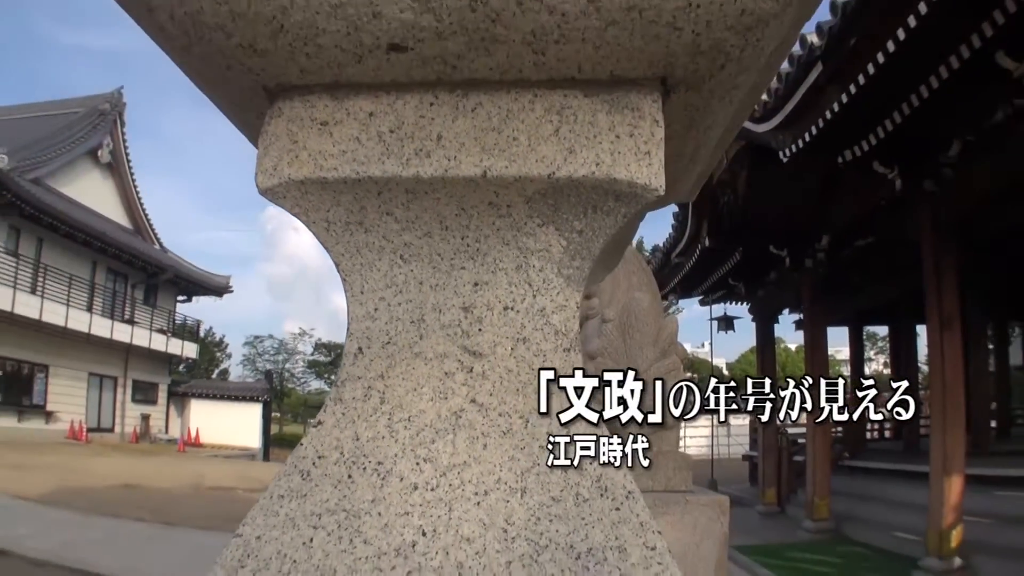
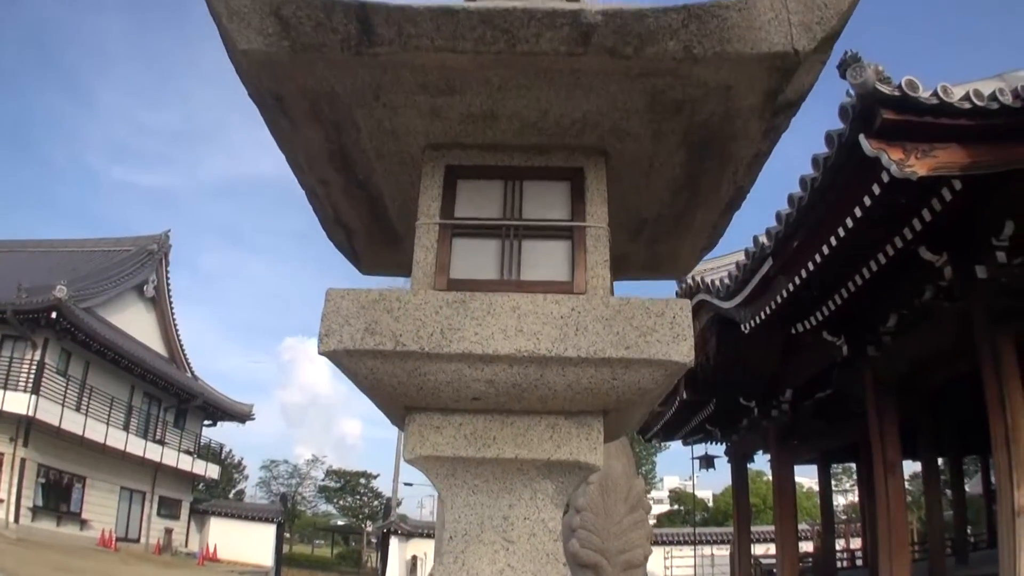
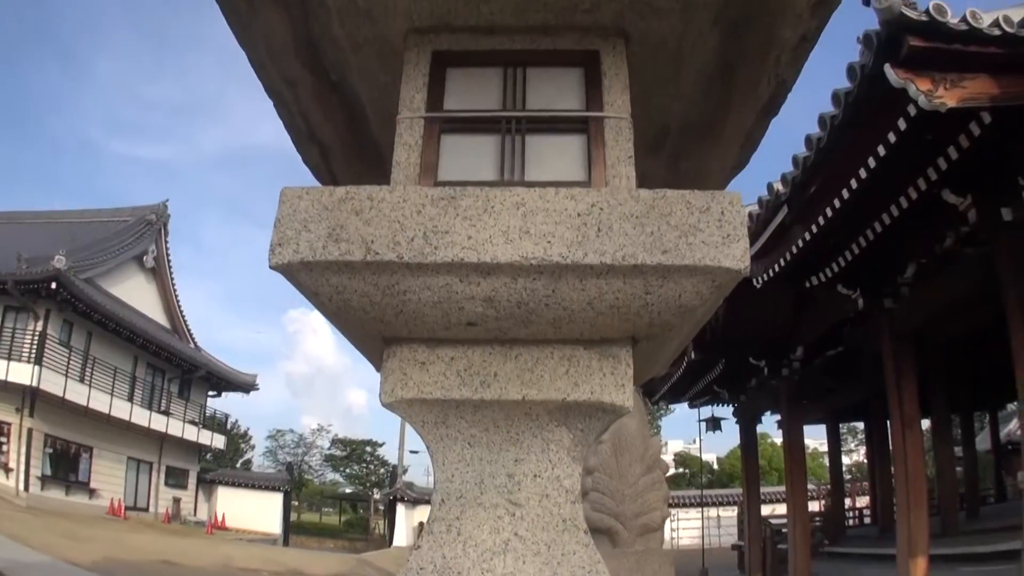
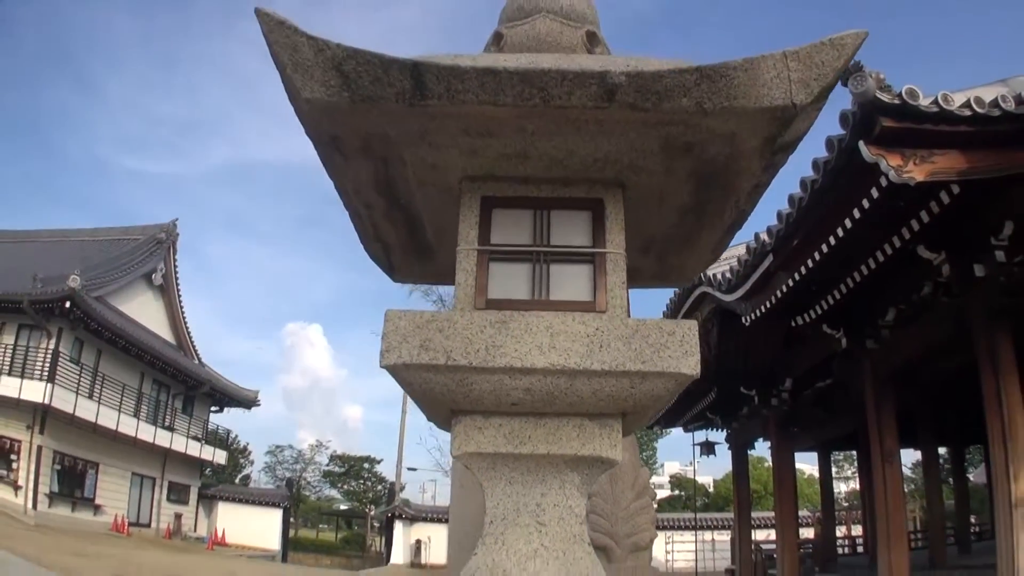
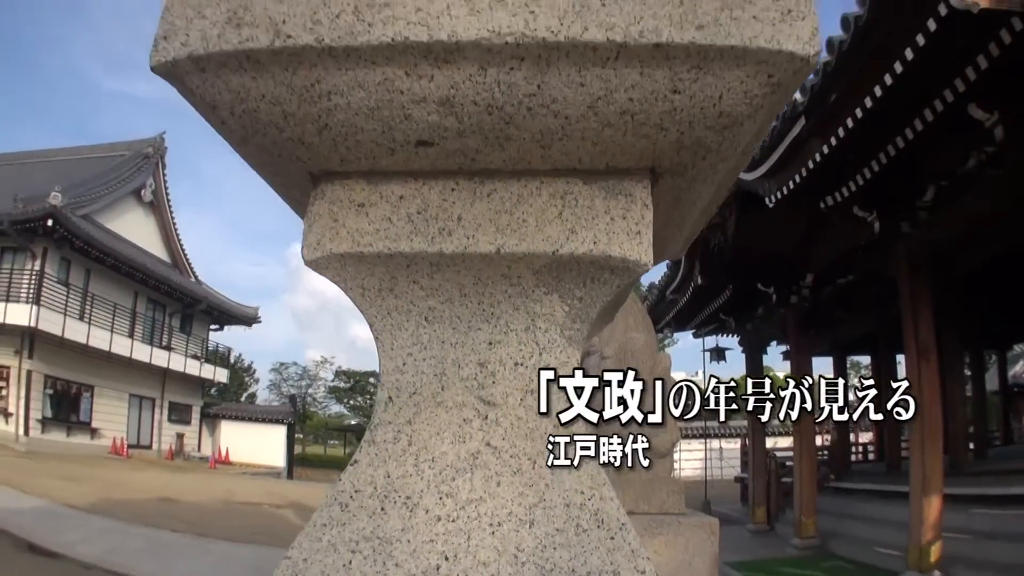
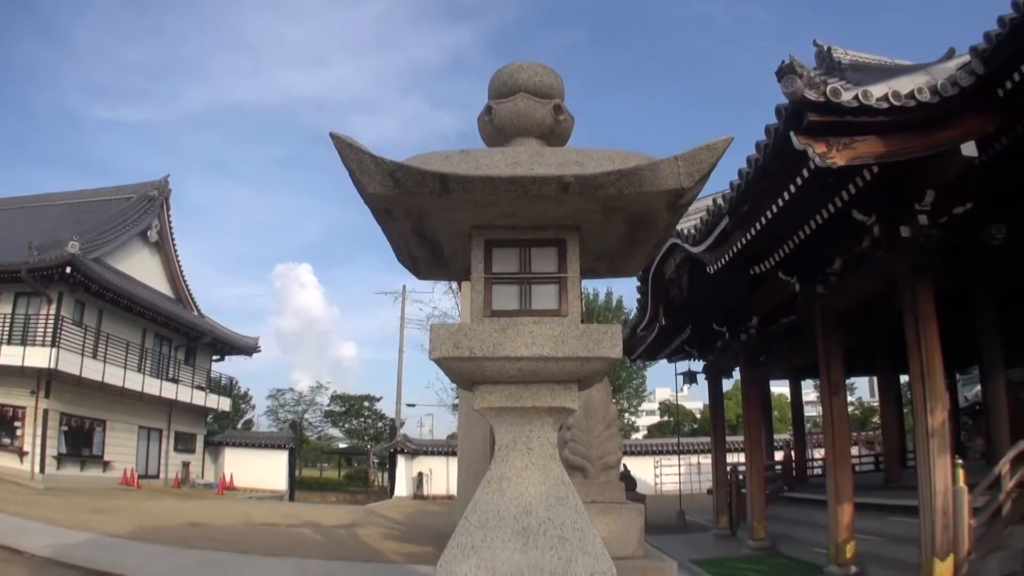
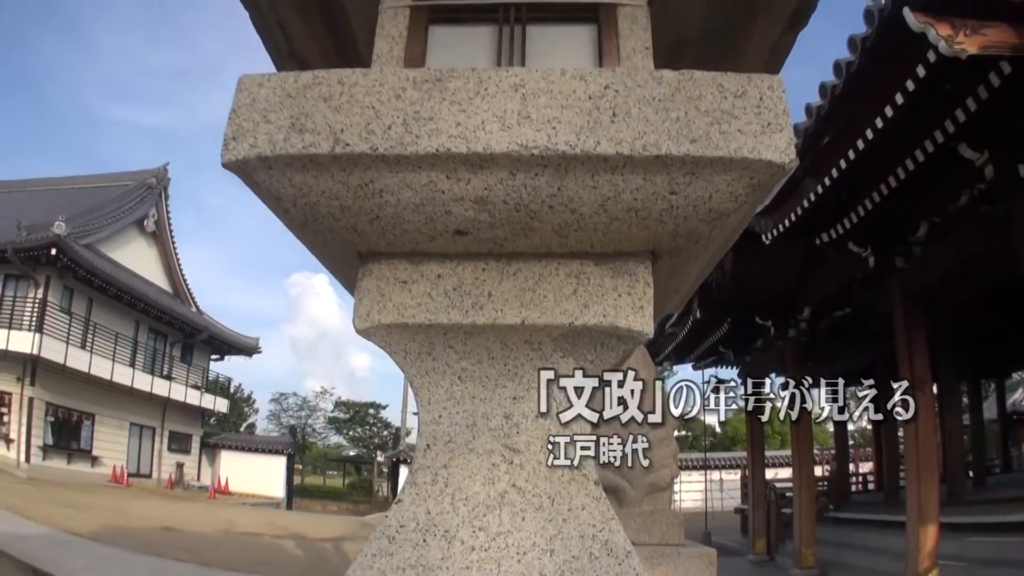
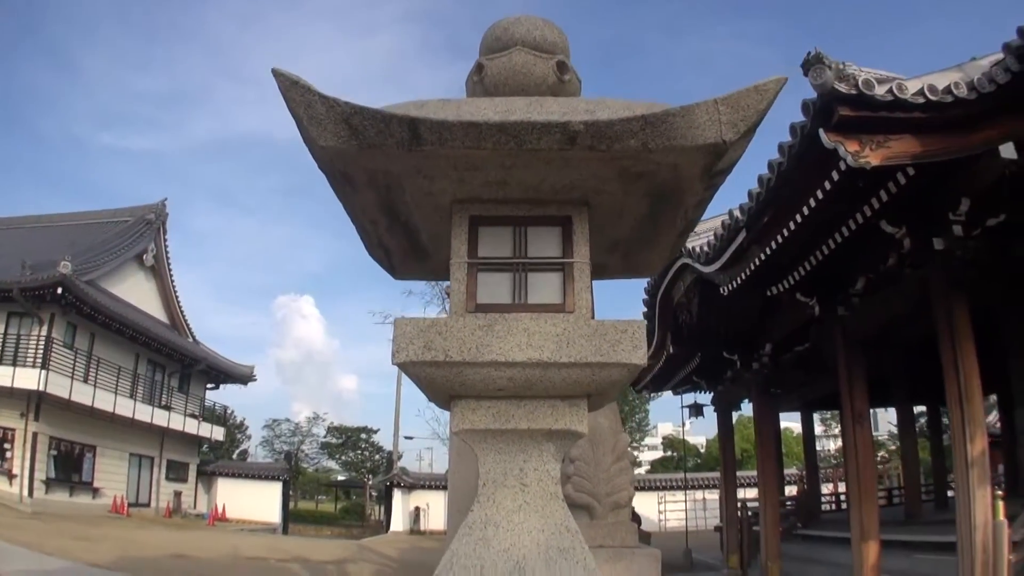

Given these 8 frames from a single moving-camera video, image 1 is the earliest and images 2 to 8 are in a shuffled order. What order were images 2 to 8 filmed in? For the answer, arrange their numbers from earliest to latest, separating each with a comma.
5, 7, 3, 2, 4, 8, 6
